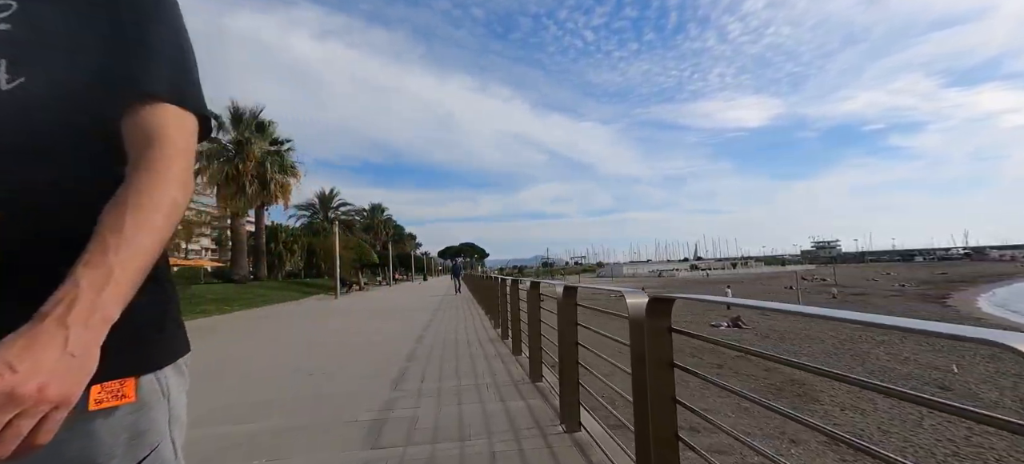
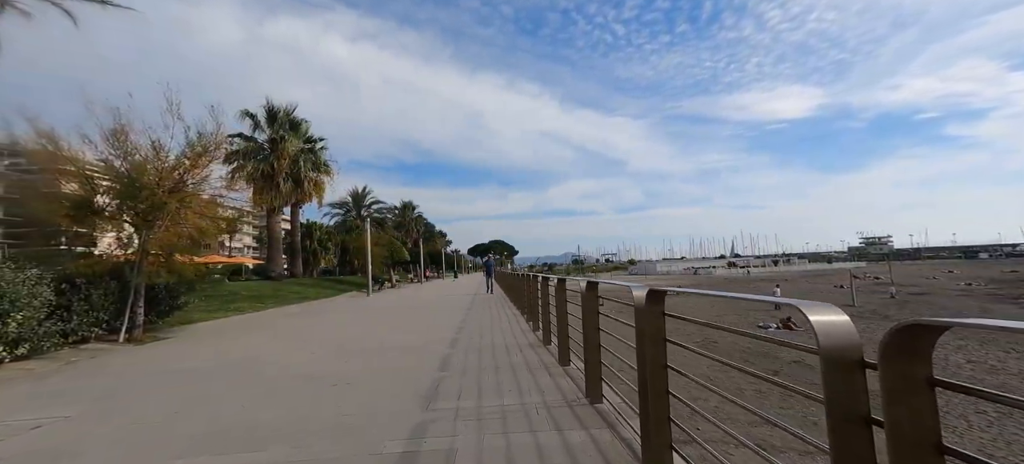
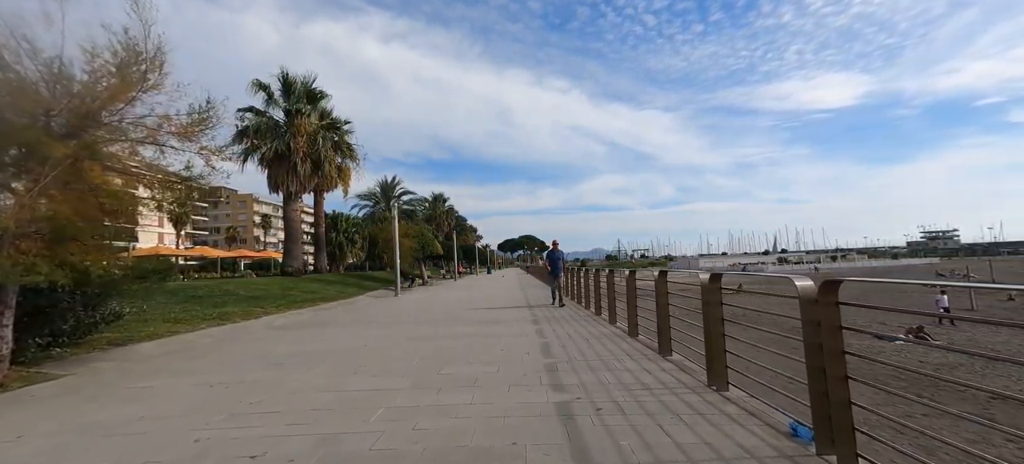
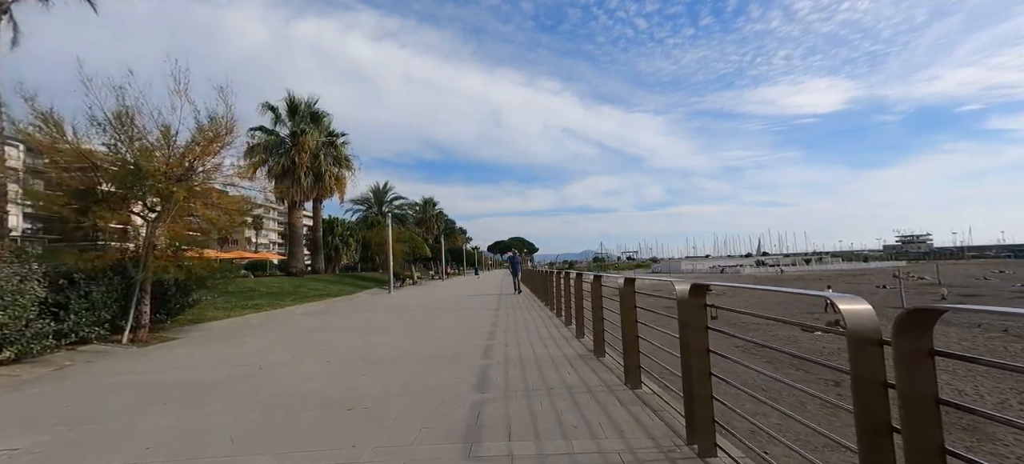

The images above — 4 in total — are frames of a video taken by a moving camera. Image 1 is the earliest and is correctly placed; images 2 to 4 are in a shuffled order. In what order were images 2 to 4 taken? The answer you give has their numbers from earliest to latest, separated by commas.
2, 4, 3
